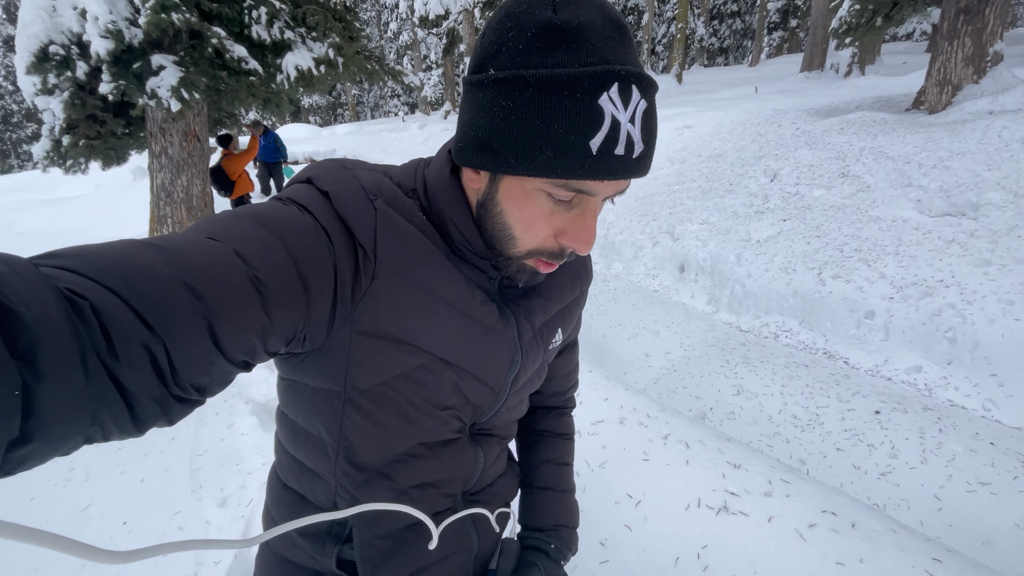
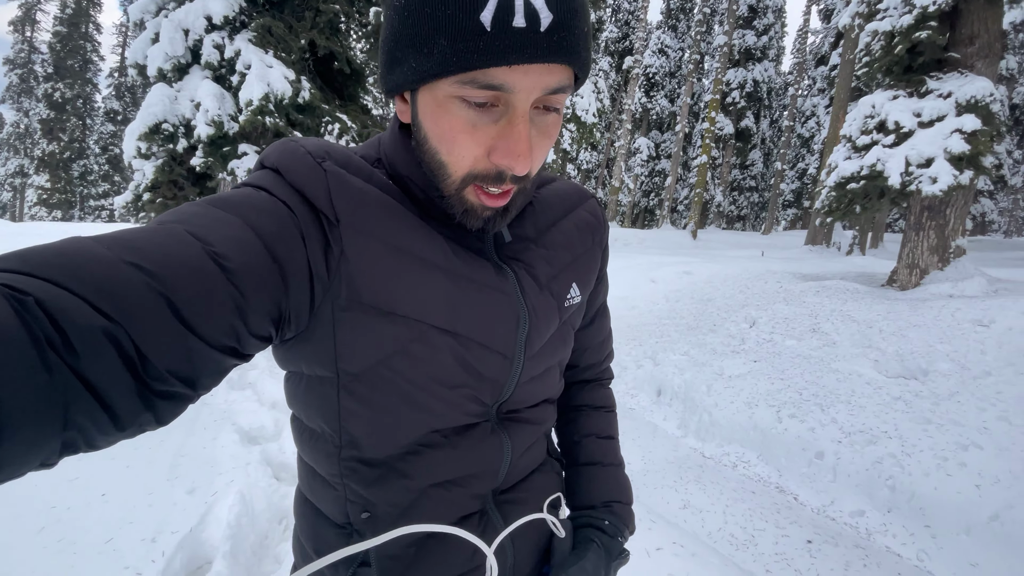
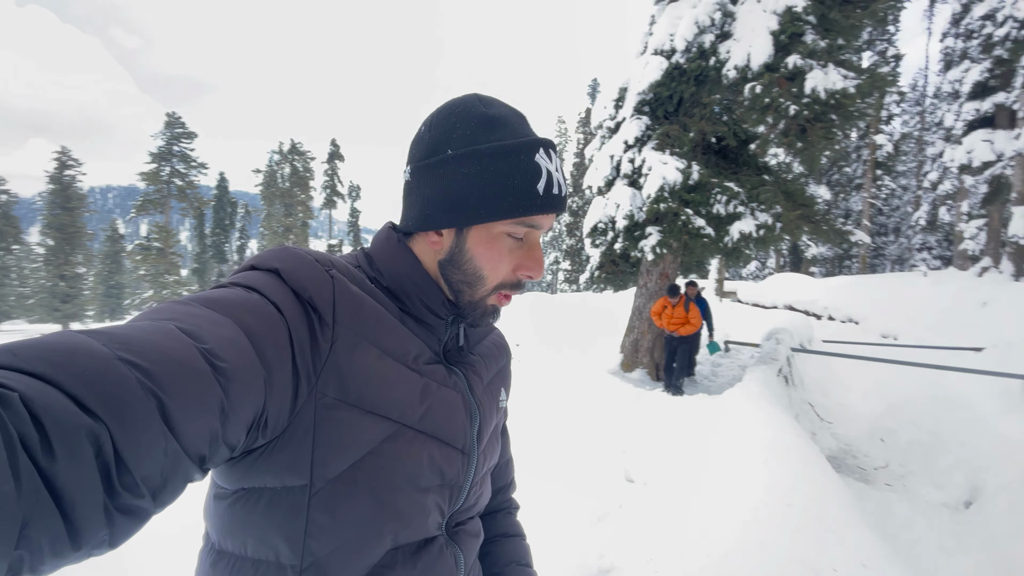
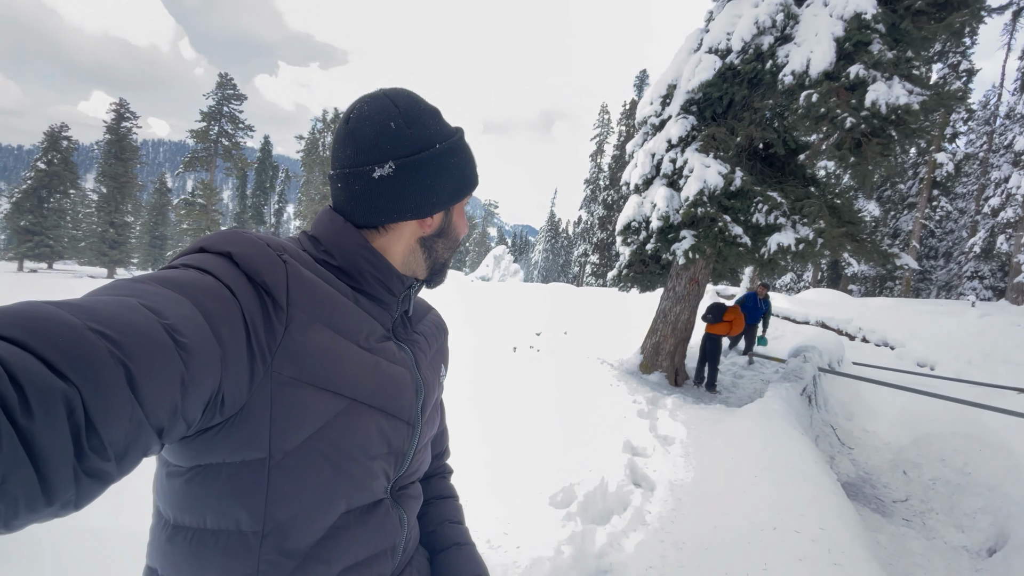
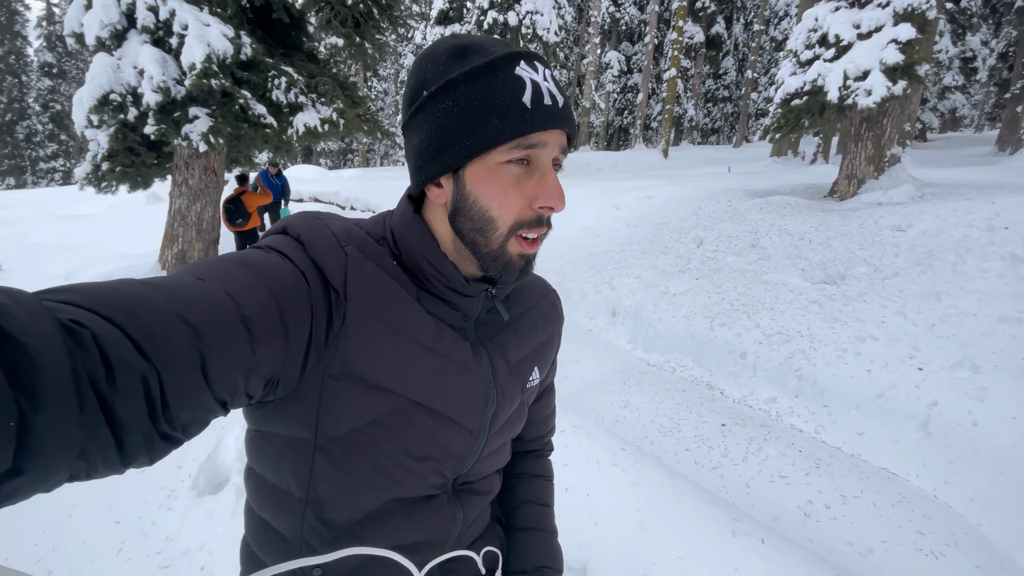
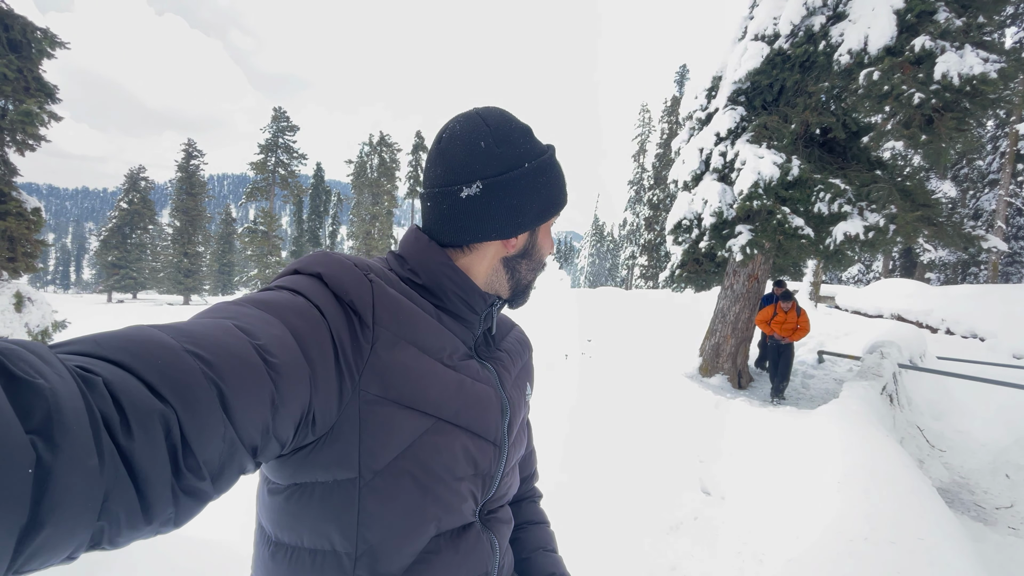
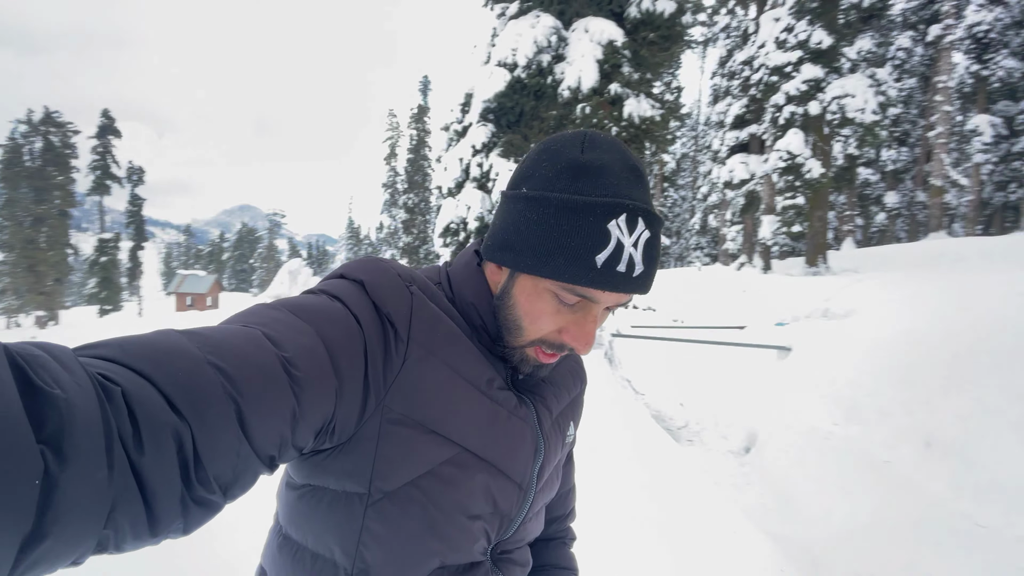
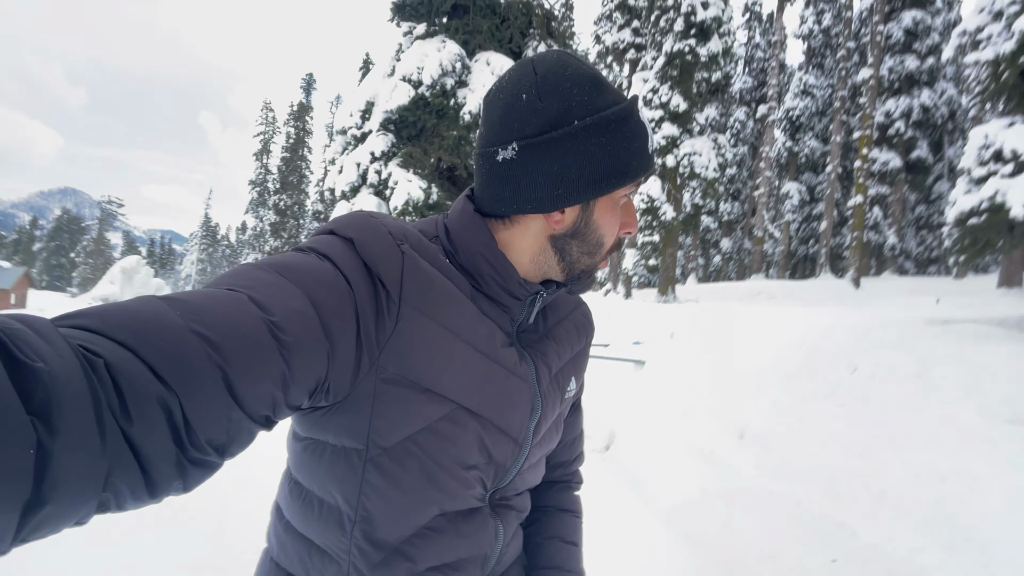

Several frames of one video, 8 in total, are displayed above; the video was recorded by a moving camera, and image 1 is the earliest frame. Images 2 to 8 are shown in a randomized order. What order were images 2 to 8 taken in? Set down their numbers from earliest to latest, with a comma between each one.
2, 5, 4, 6, 3, 7, 8
